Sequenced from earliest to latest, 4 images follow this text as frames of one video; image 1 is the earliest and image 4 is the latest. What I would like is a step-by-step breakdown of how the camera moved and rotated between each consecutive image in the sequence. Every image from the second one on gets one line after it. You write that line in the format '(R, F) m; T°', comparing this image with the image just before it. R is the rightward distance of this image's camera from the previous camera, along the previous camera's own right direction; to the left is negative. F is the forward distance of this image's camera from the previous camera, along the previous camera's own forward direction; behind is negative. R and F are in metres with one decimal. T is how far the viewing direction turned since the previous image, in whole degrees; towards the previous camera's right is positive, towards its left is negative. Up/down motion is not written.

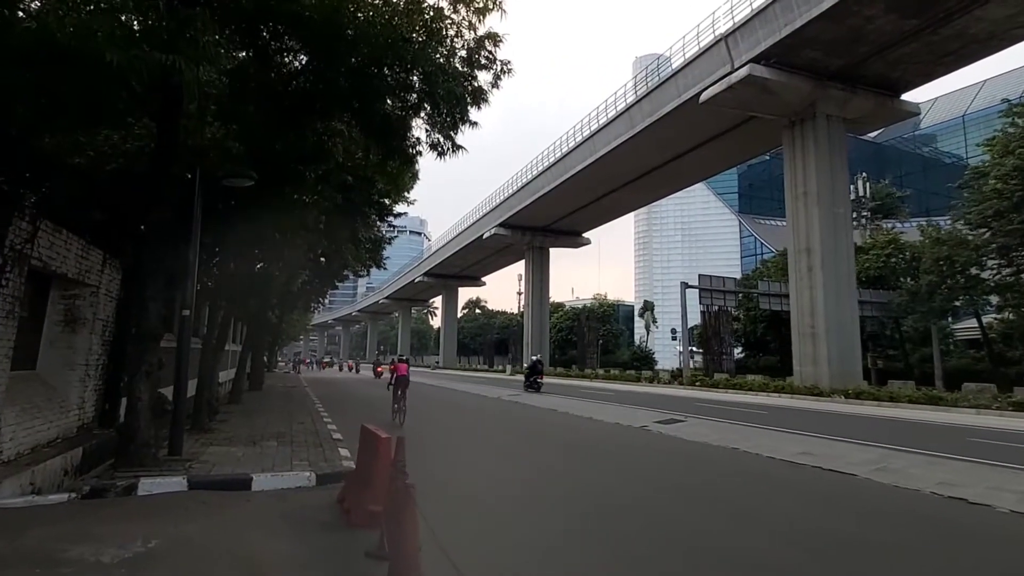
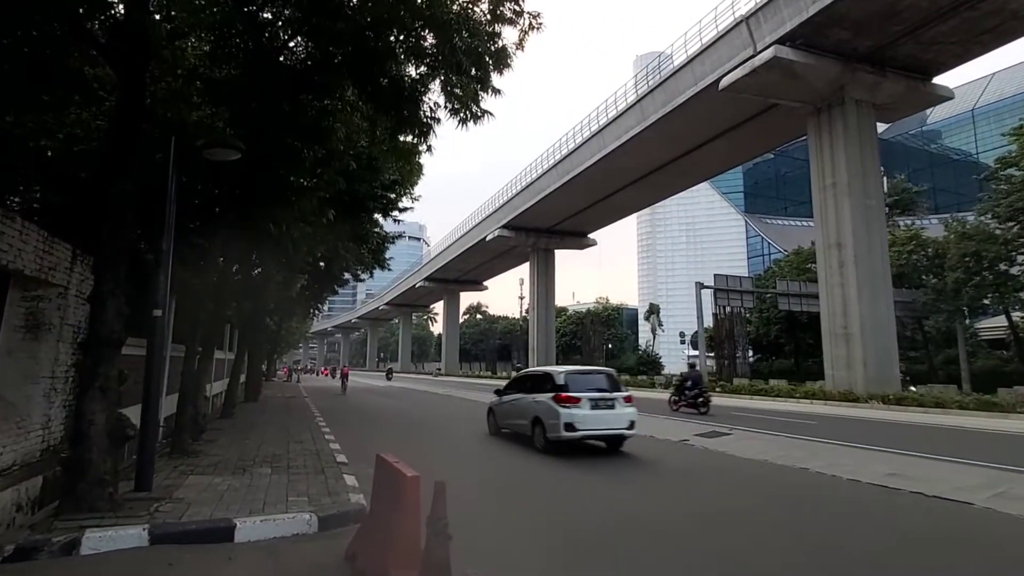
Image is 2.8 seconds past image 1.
(-0.6, +1.4) m; 0°
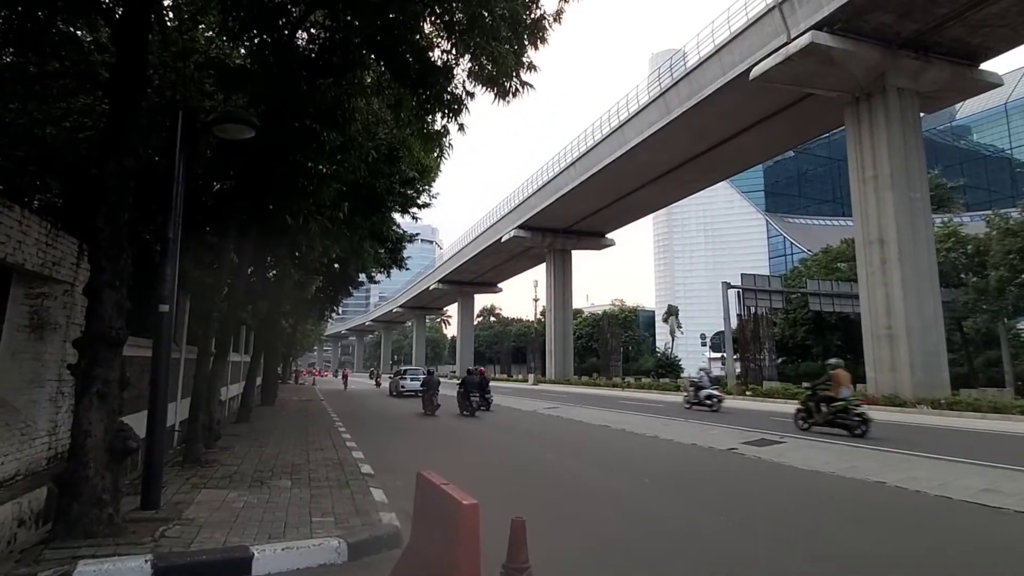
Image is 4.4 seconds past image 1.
(-0.5, +0.8) m; -2°
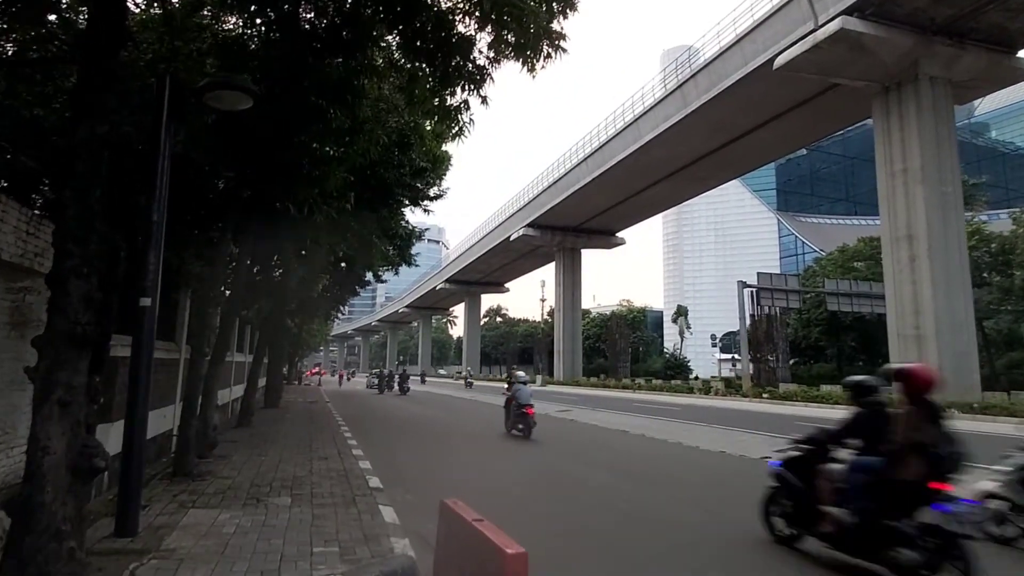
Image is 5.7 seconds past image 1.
(-0.3, +0.7) m; -1°
